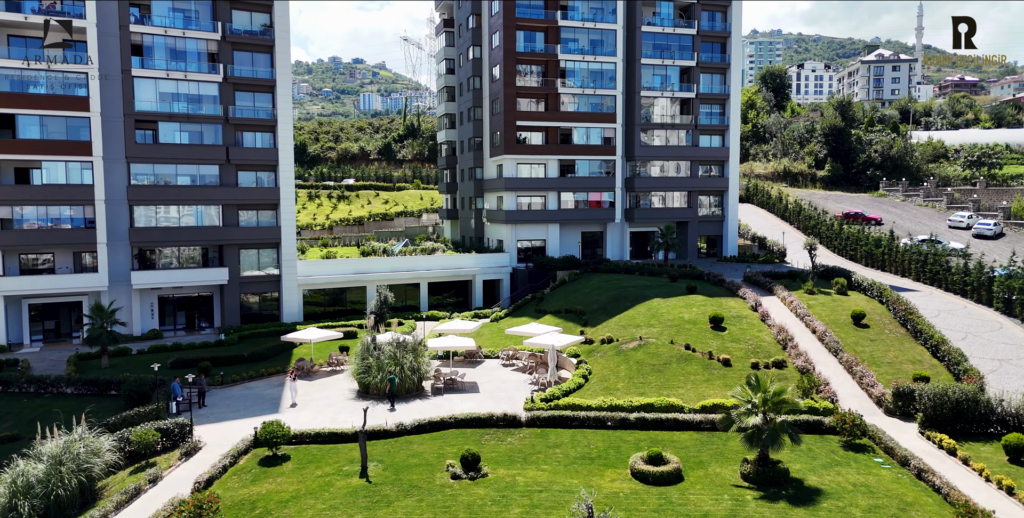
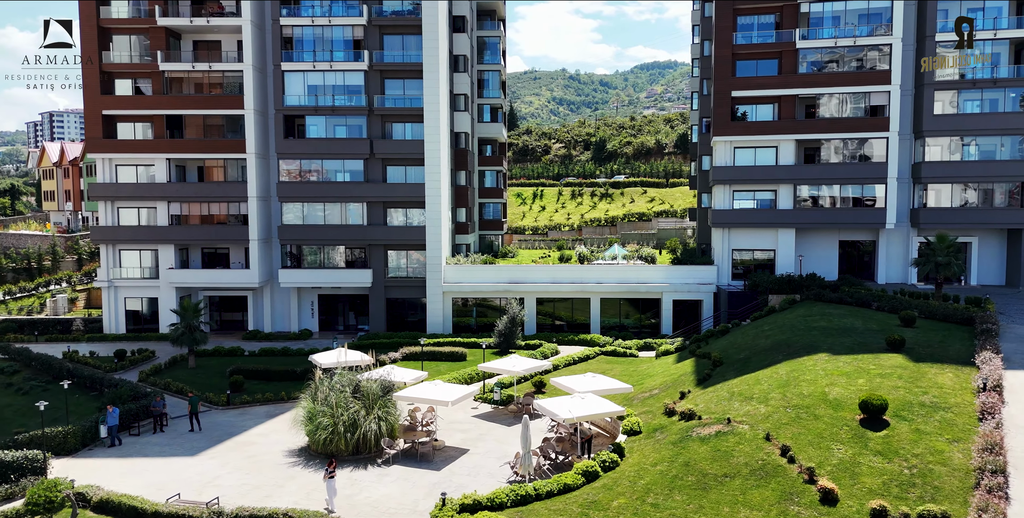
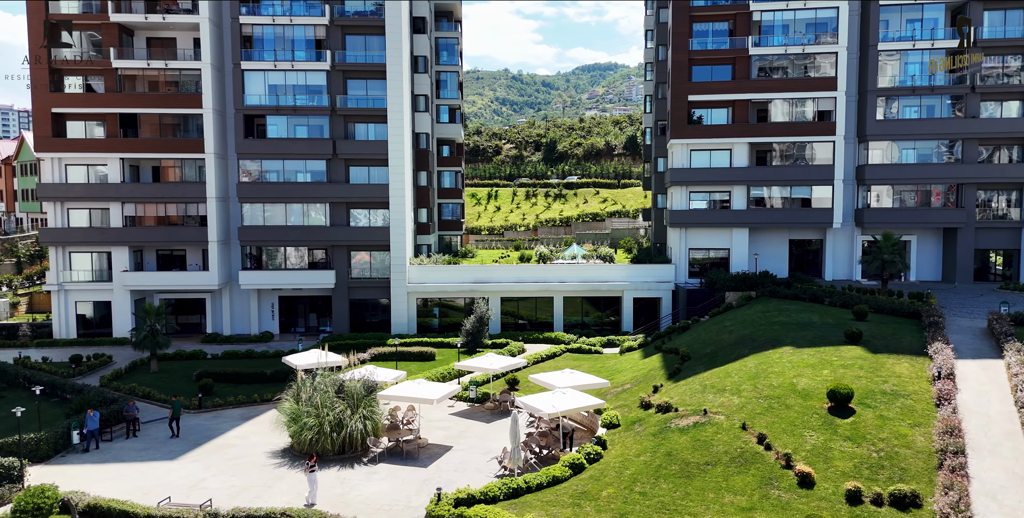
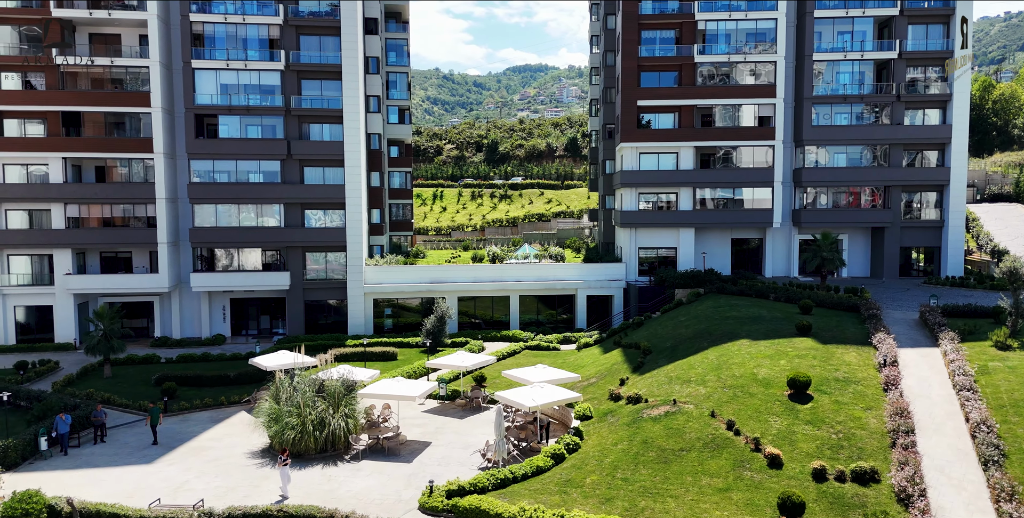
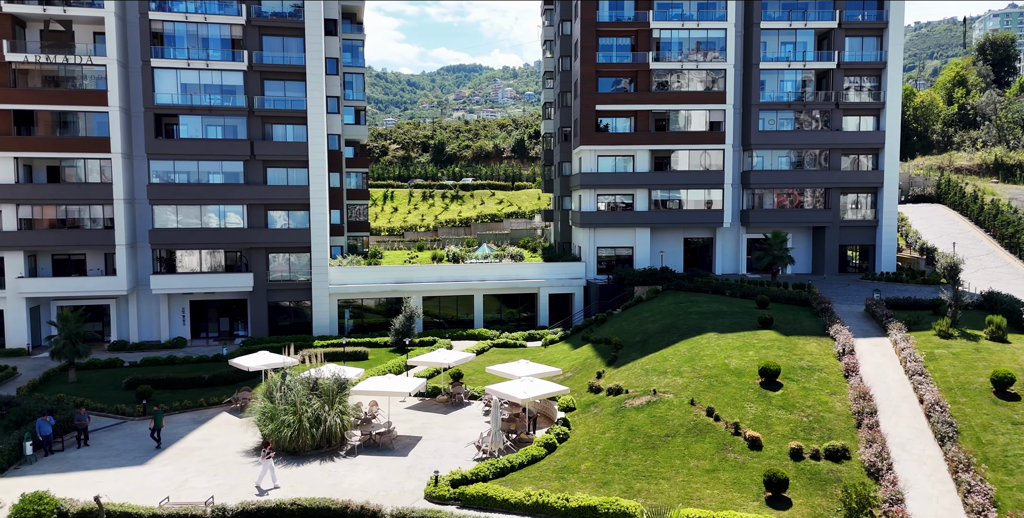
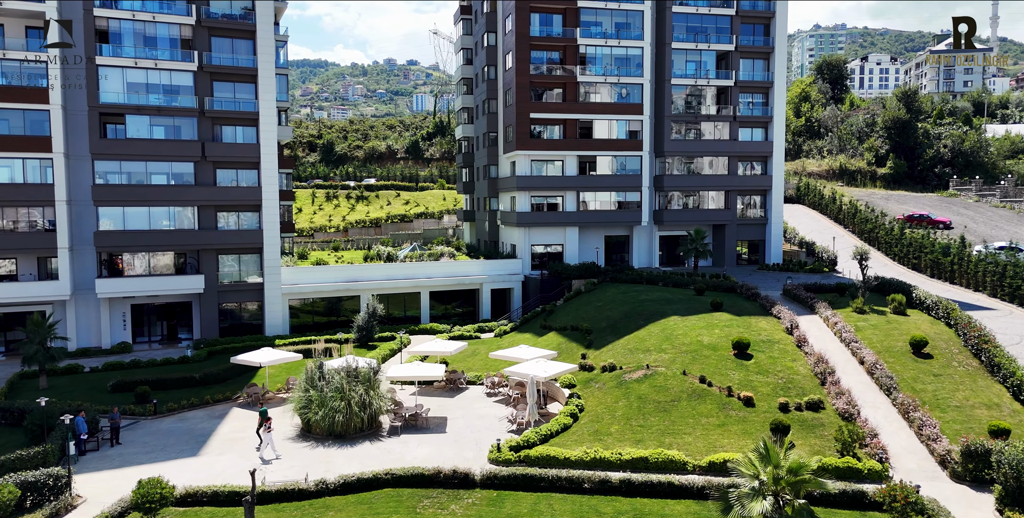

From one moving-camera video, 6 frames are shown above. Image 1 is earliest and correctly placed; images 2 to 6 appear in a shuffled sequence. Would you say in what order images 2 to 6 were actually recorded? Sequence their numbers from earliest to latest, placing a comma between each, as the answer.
6, 5, 4, 3, 2
